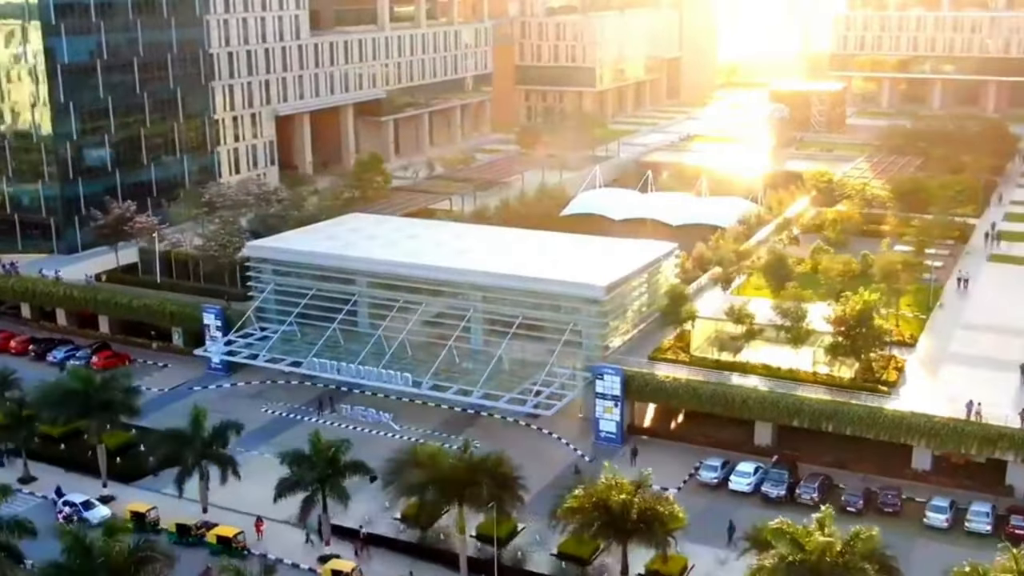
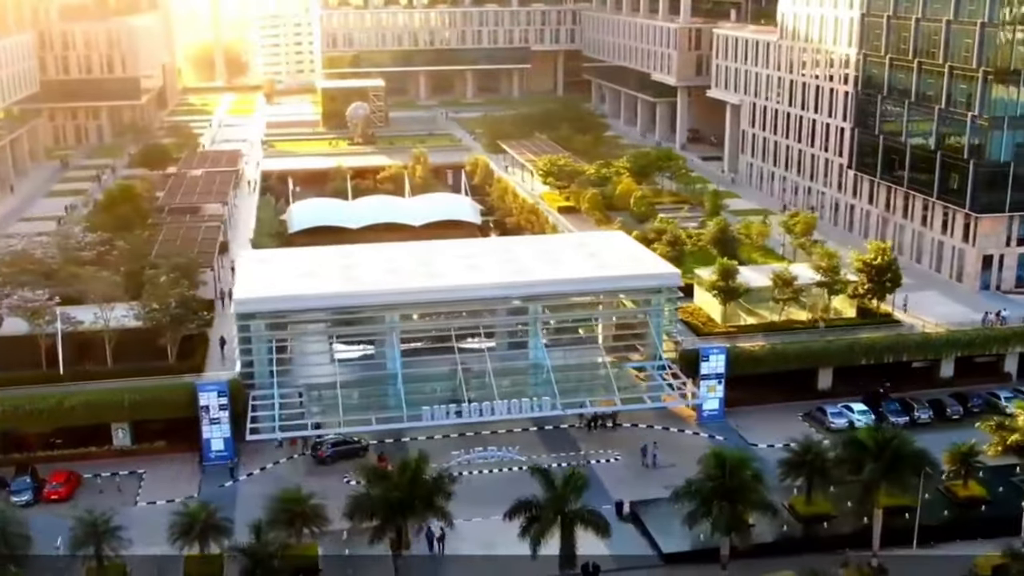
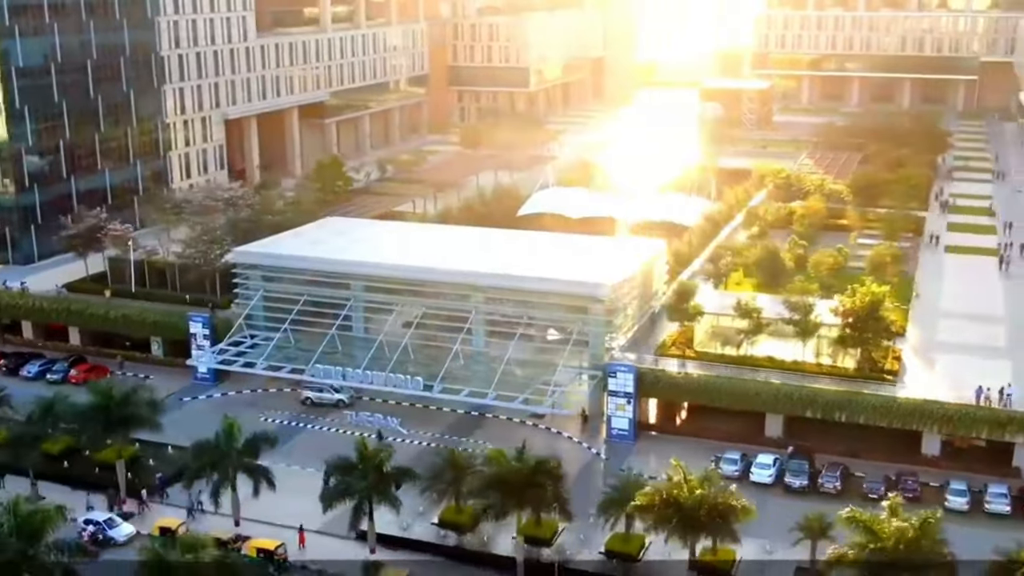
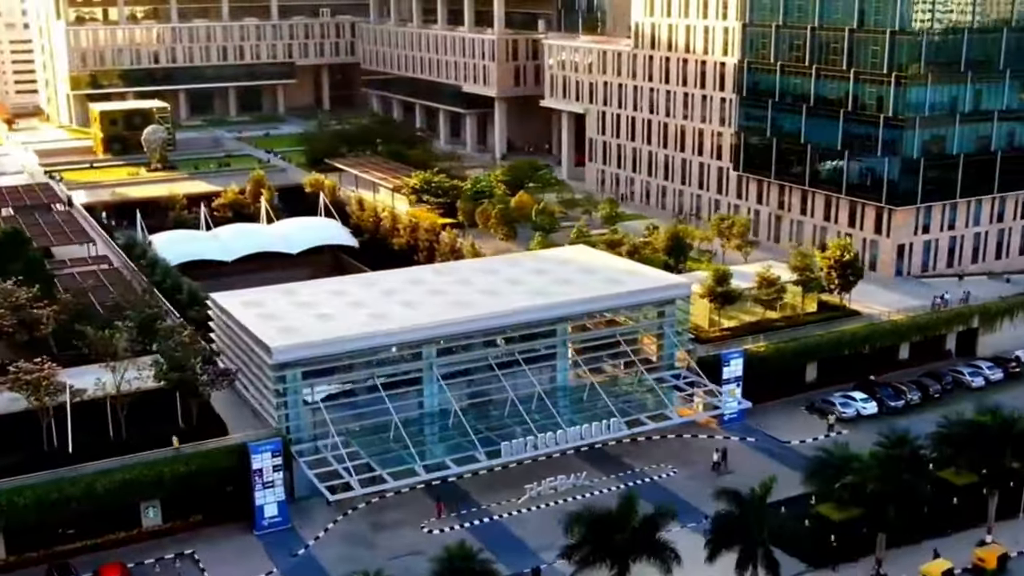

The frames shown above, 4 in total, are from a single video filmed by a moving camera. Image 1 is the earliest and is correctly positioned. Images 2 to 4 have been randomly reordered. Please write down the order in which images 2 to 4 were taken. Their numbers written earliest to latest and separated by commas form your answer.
3, 2, 4
